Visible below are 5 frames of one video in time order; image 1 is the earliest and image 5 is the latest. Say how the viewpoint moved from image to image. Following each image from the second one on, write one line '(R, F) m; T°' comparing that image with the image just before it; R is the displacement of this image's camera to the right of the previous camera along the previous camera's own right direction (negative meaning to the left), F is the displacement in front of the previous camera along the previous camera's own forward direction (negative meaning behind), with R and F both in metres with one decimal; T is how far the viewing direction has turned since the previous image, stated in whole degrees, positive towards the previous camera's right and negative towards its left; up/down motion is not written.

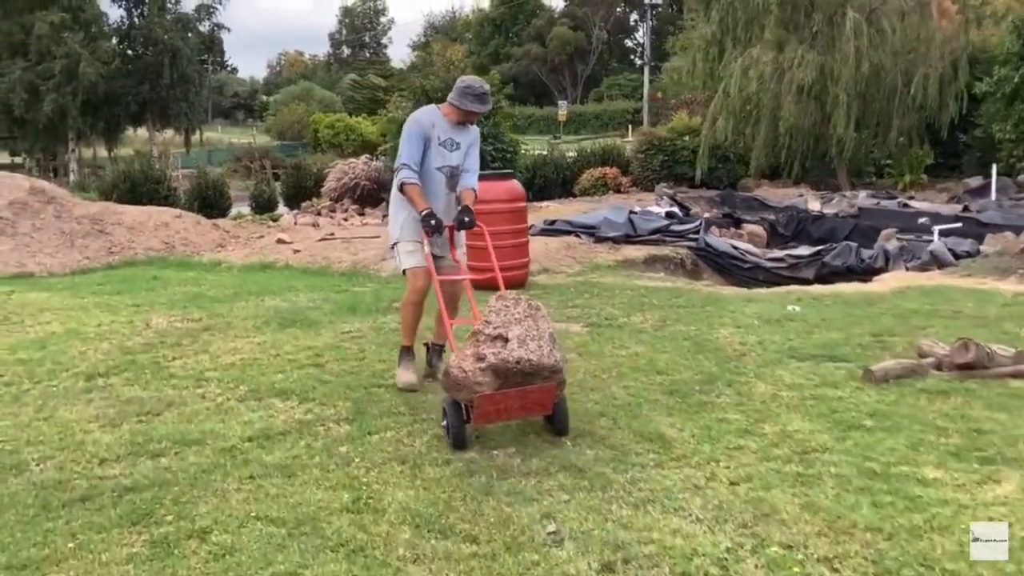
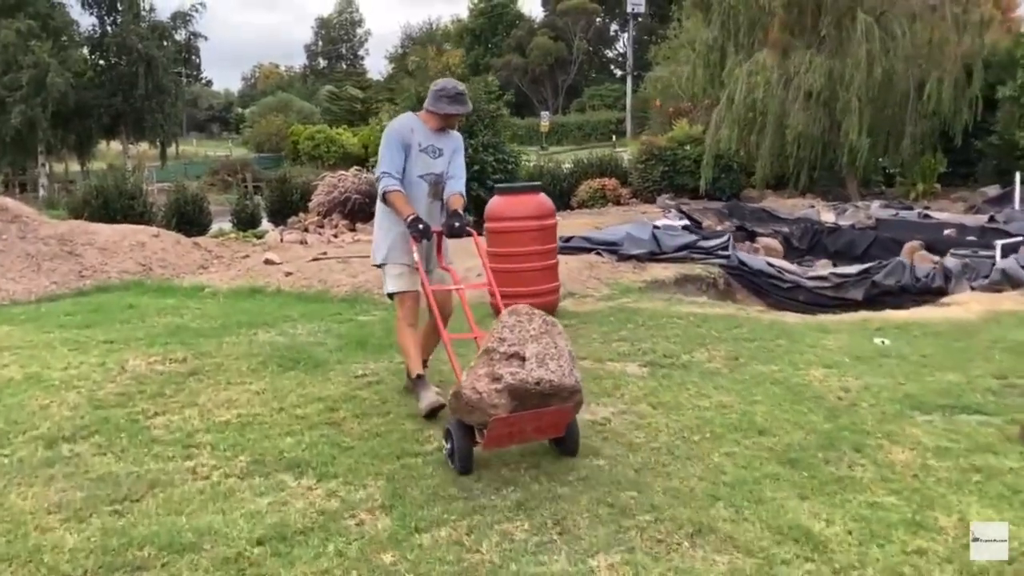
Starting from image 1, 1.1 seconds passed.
(-0.4, +1.1) m; +1°
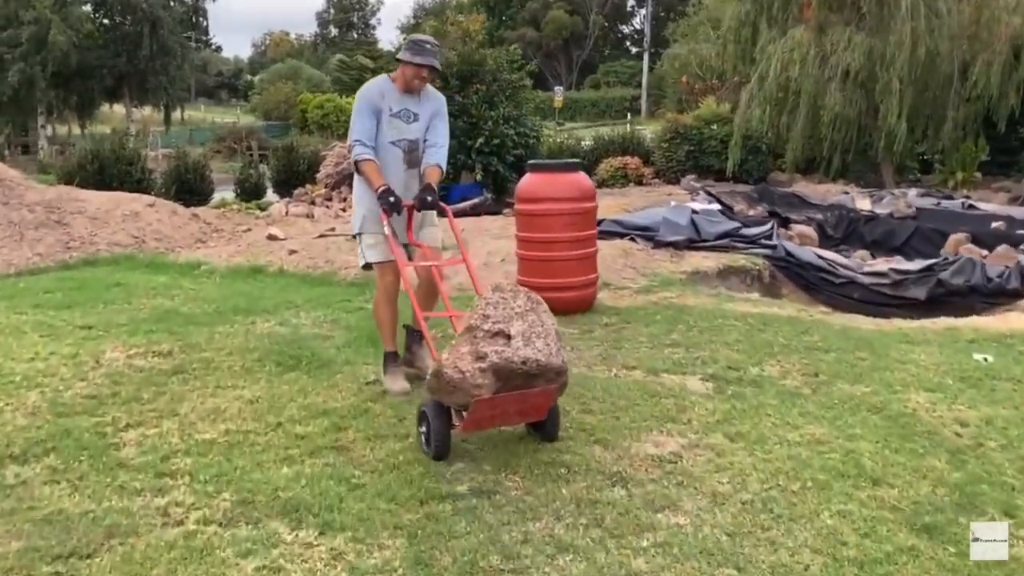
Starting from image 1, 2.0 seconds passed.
(-0.2, +0.9) m; 0°
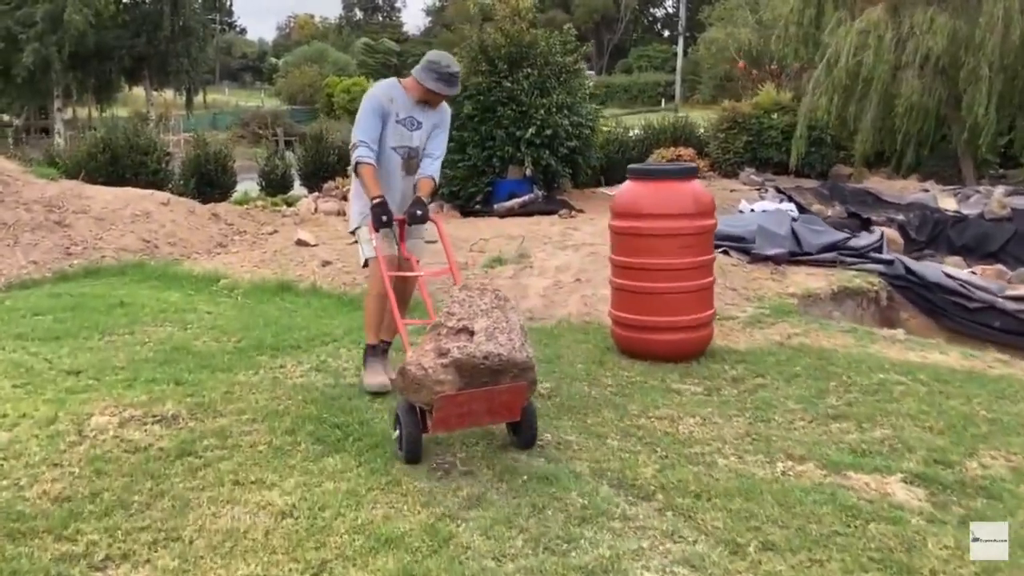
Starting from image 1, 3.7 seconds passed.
(-0.4, +1.4) m; -1°
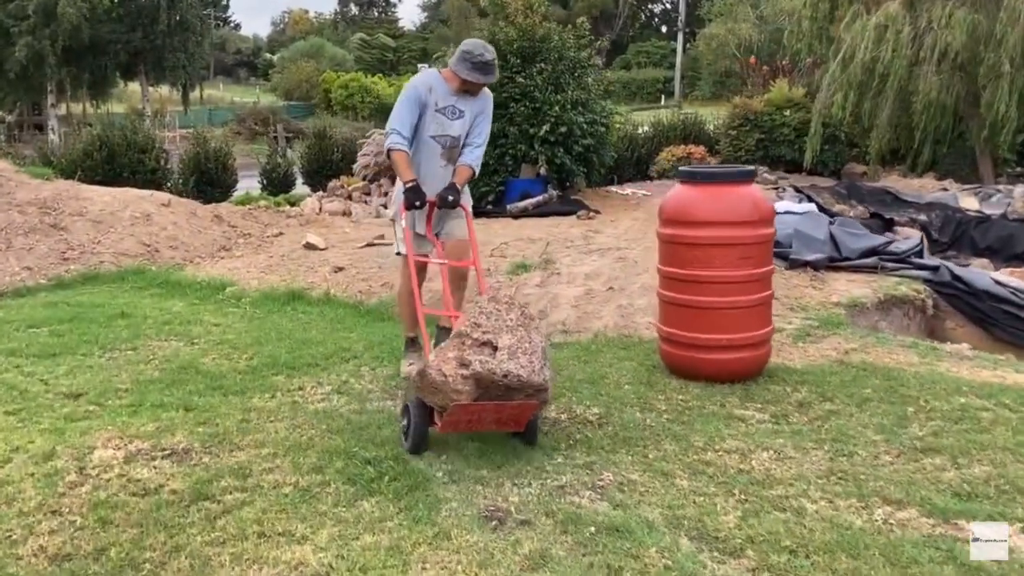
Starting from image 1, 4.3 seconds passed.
(-0.2, +0.5) m; 0°
